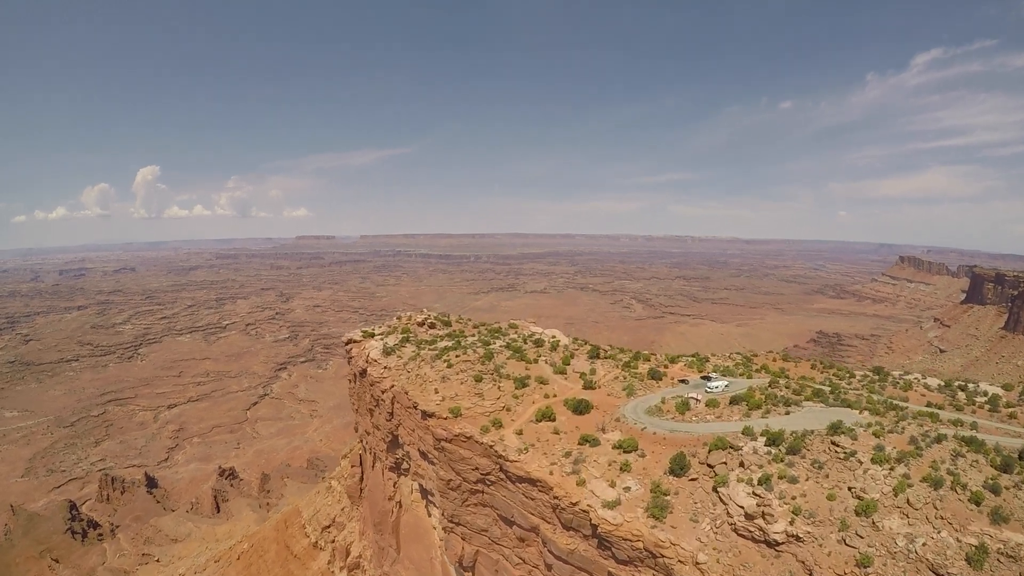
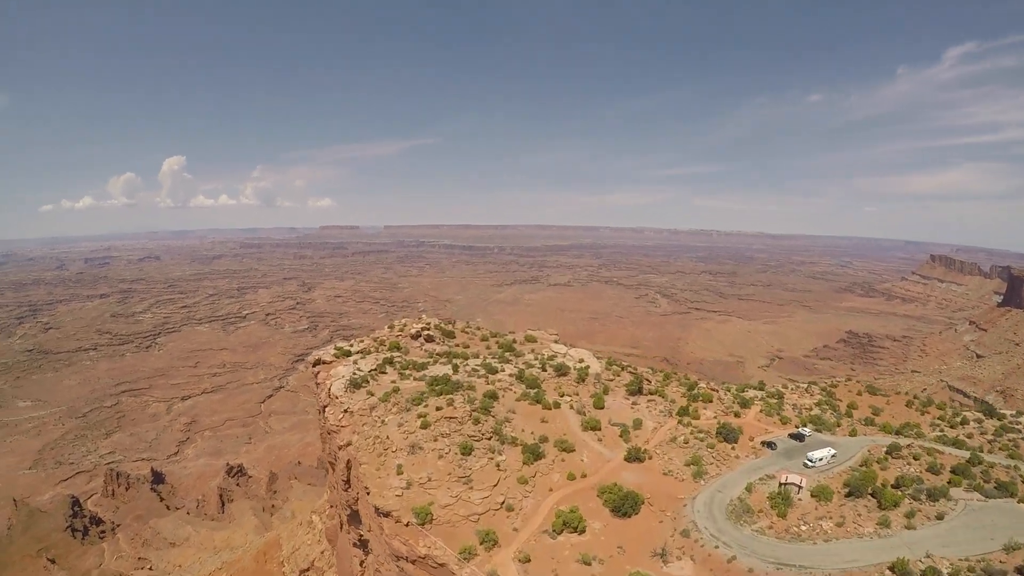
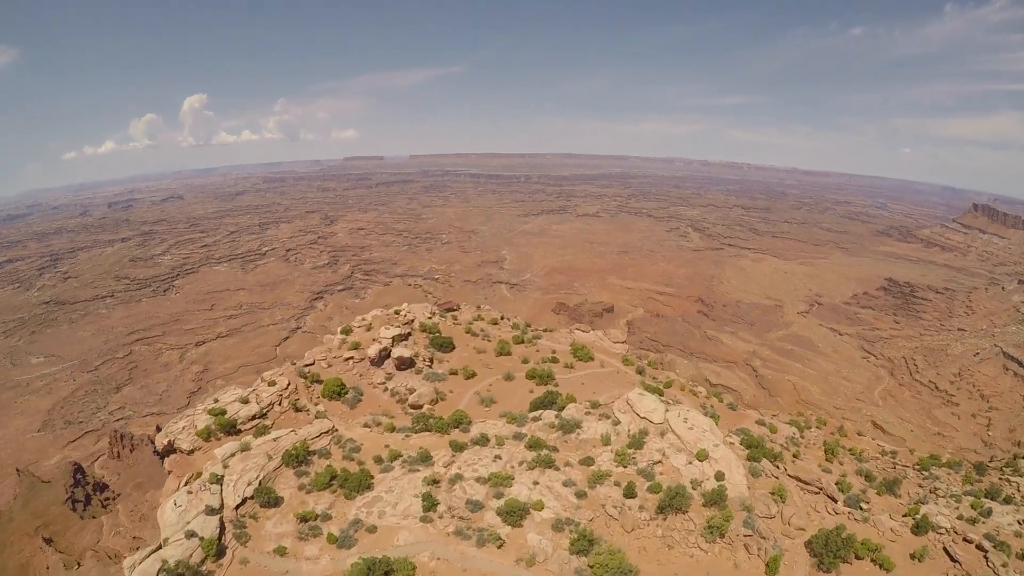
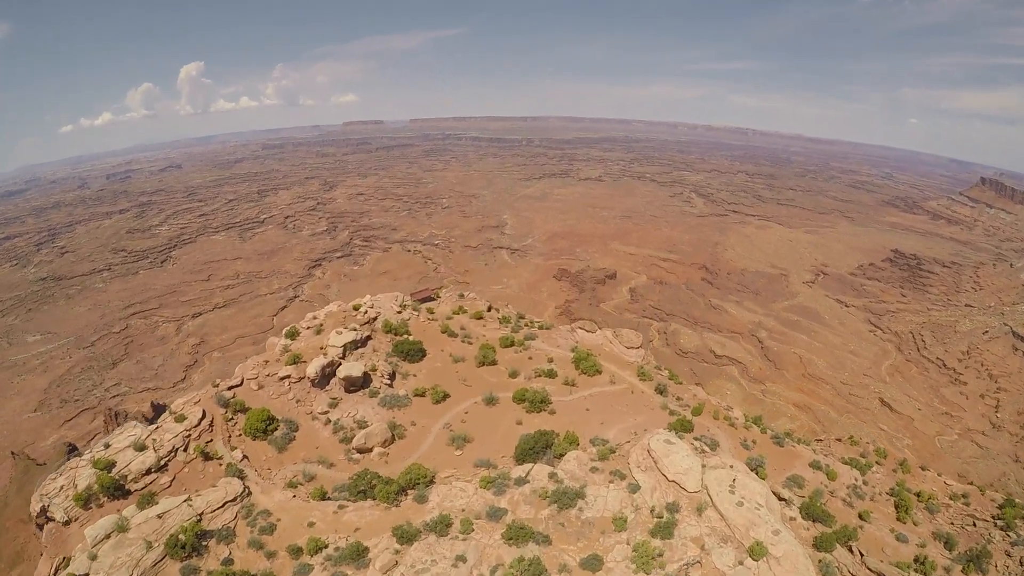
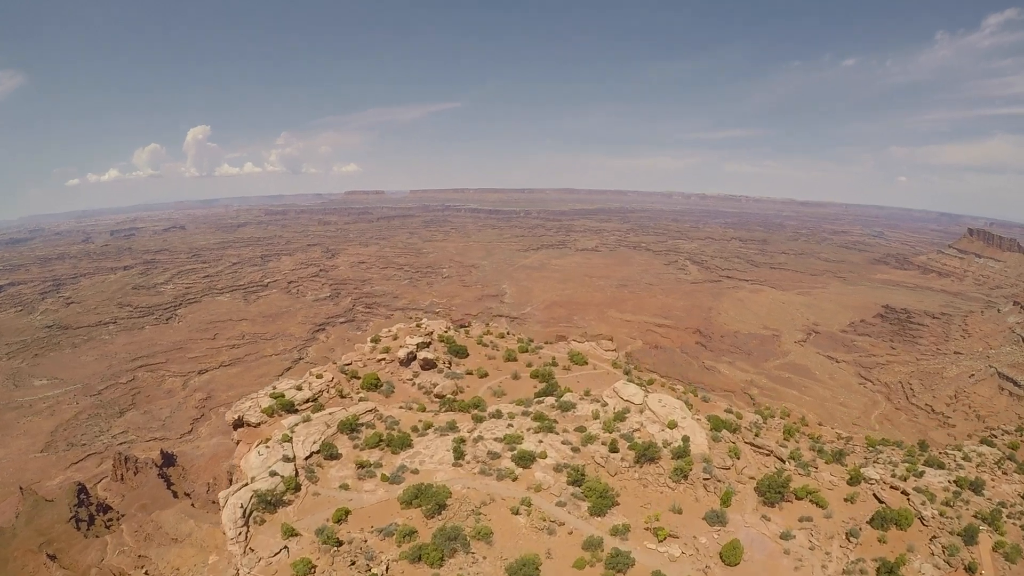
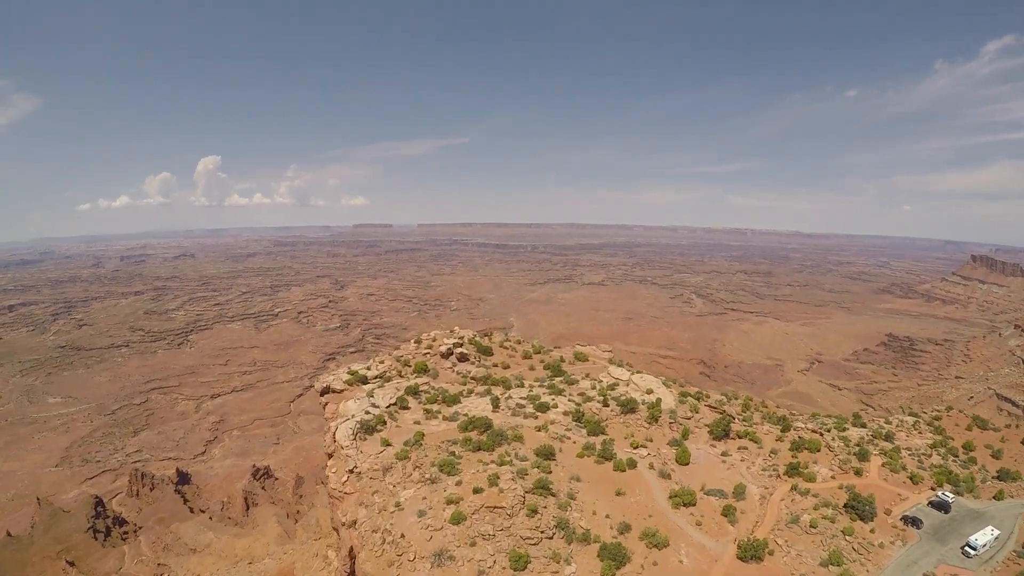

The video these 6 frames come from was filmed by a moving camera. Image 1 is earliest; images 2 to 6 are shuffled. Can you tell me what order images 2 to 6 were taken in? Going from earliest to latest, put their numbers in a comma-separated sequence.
2, 6, 5, 3, 4
